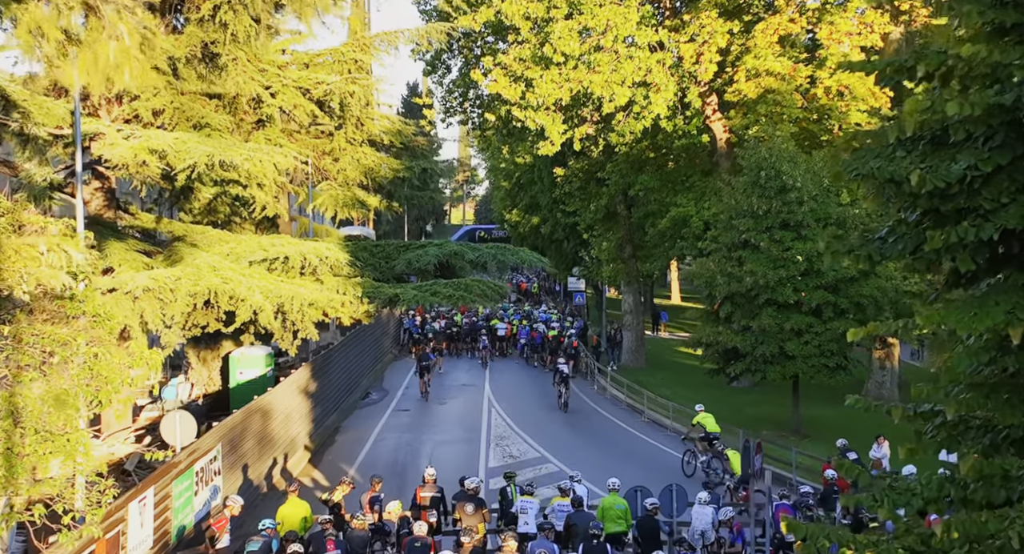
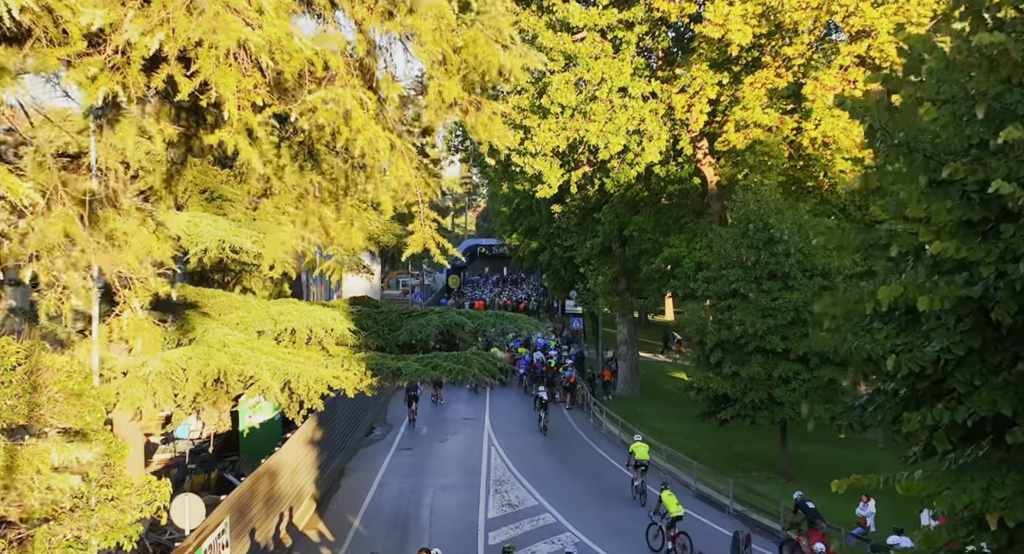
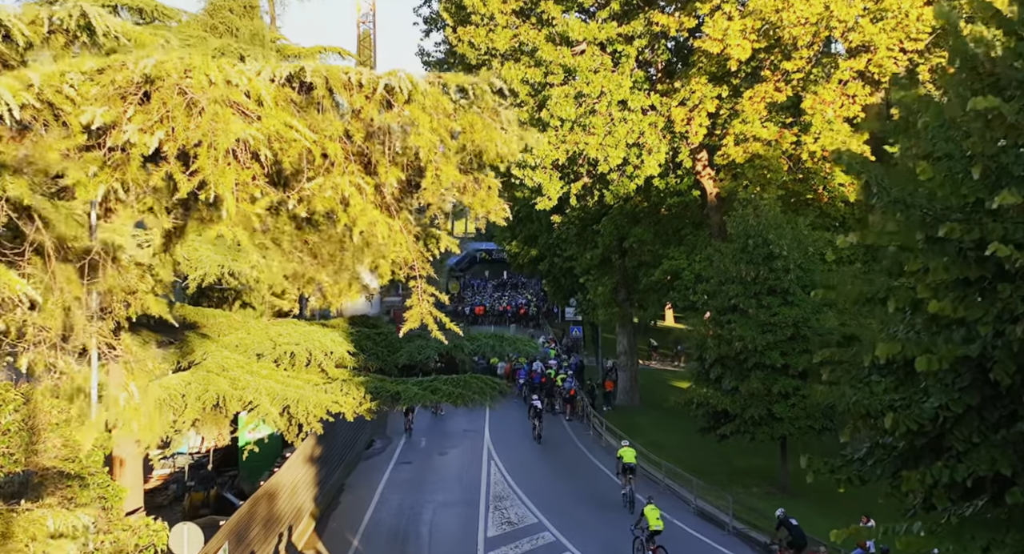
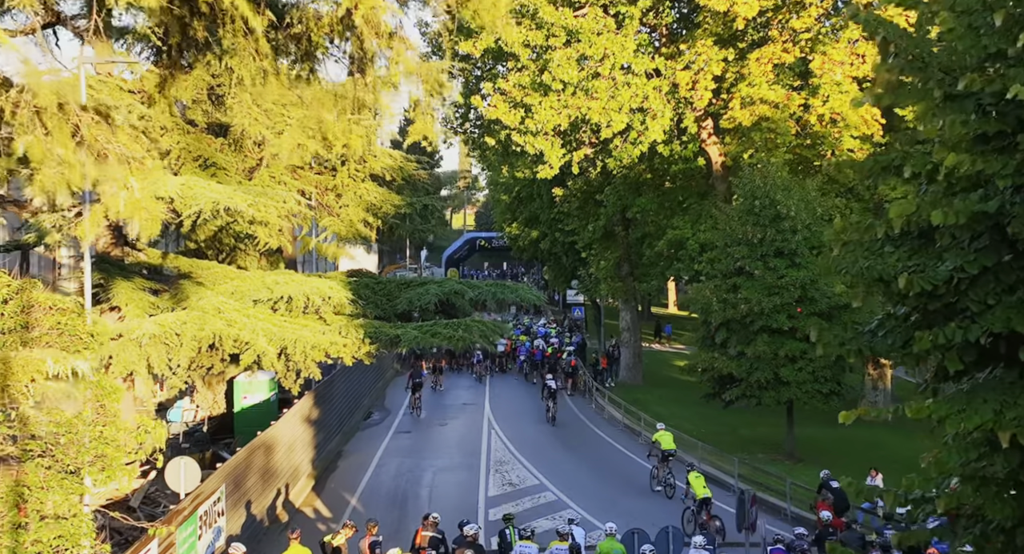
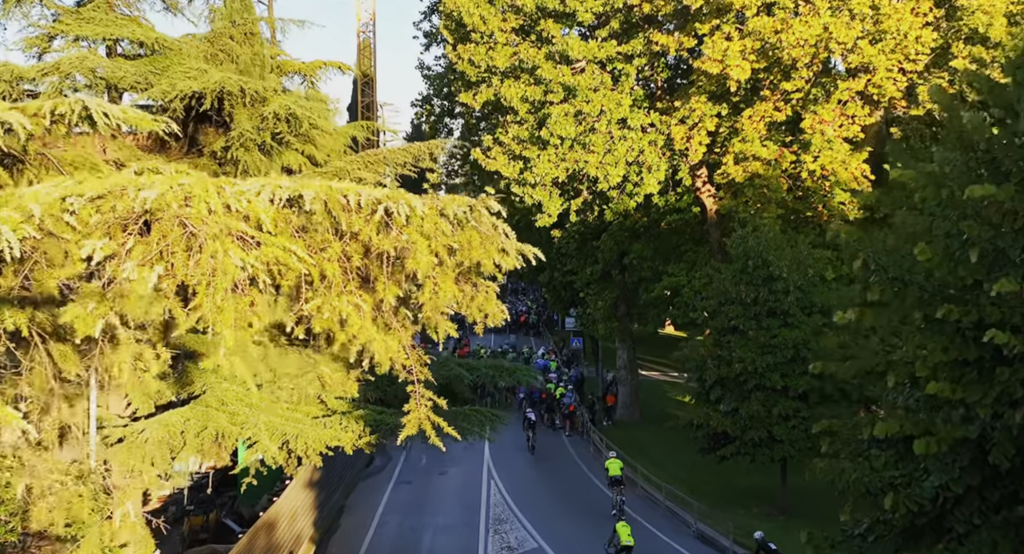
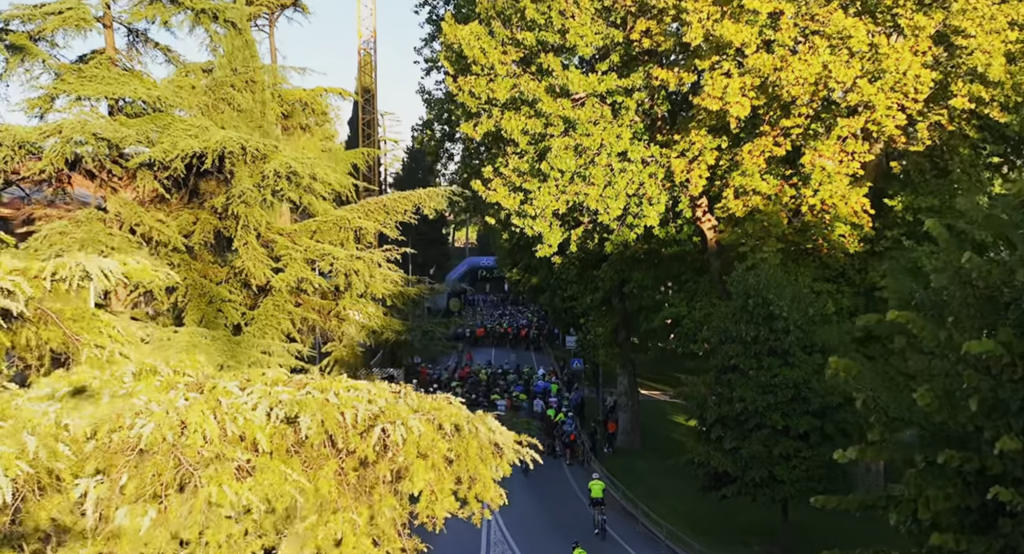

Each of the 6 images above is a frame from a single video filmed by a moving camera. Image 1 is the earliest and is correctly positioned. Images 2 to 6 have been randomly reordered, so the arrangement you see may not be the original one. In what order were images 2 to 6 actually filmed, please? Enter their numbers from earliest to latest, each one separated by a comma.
4, 2, 3, 5, 6
